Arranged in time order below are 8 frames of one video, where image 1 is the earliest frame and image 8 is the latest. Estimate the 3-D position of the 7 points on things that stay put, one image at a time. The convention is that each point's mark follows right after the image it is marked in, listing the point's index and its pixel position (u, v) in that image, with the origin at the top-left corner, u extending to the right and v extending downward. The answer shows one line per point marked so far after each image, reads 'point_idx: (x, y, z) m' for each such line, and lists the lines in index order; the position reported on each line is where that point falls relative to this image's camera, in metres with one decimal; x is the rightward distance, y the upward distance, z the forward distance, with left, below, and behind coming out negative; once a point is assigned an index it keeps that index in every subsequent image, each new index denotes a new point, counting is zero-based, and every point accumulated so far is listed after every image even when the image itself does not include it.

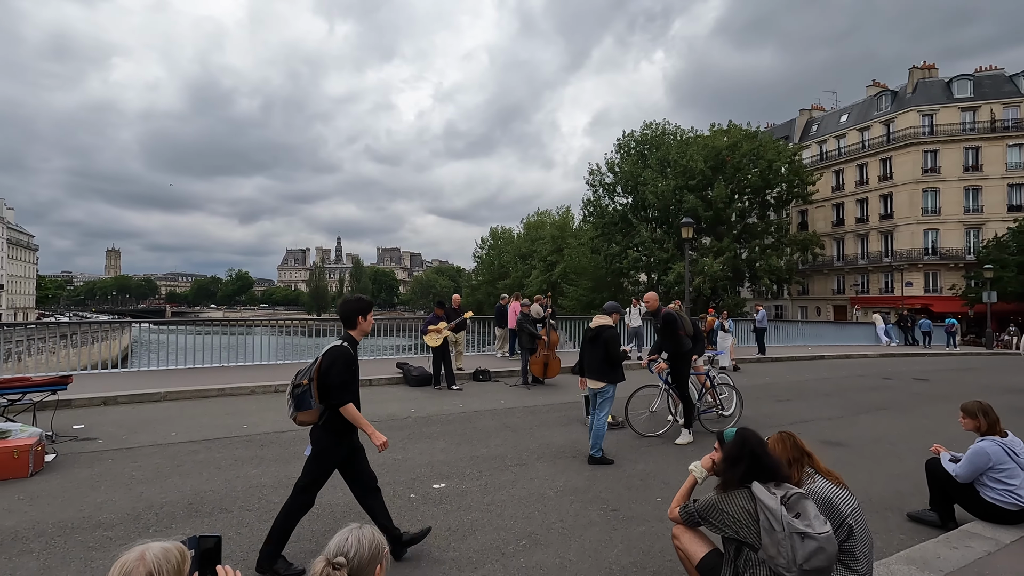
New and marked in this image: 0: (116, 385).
0: (-7.2, -1.8, +10.2) m
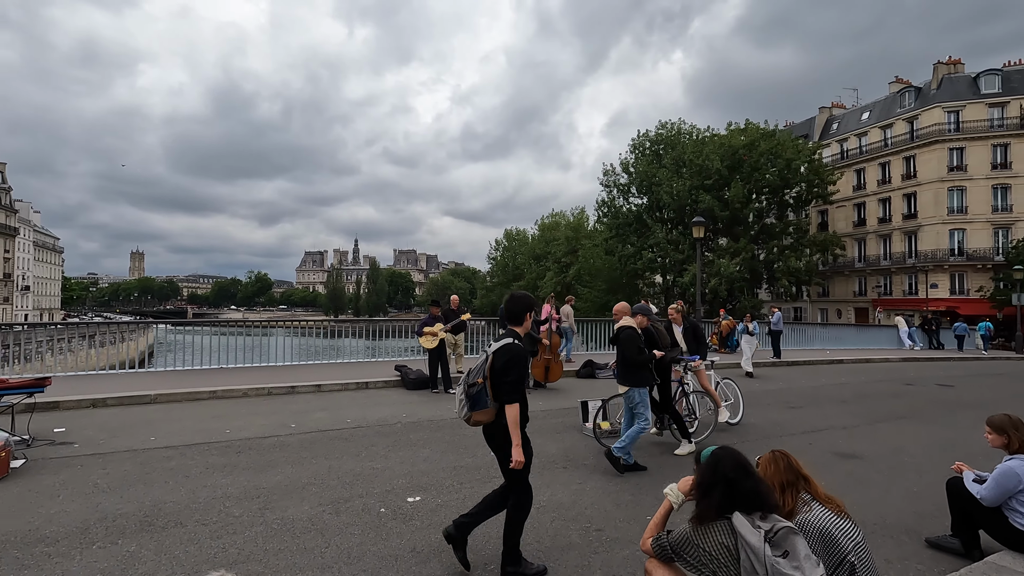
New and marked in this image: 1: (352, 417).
0: (-7.2, -1.8, +10.1) m
1: (-2.5, -2.0, +8.6) m
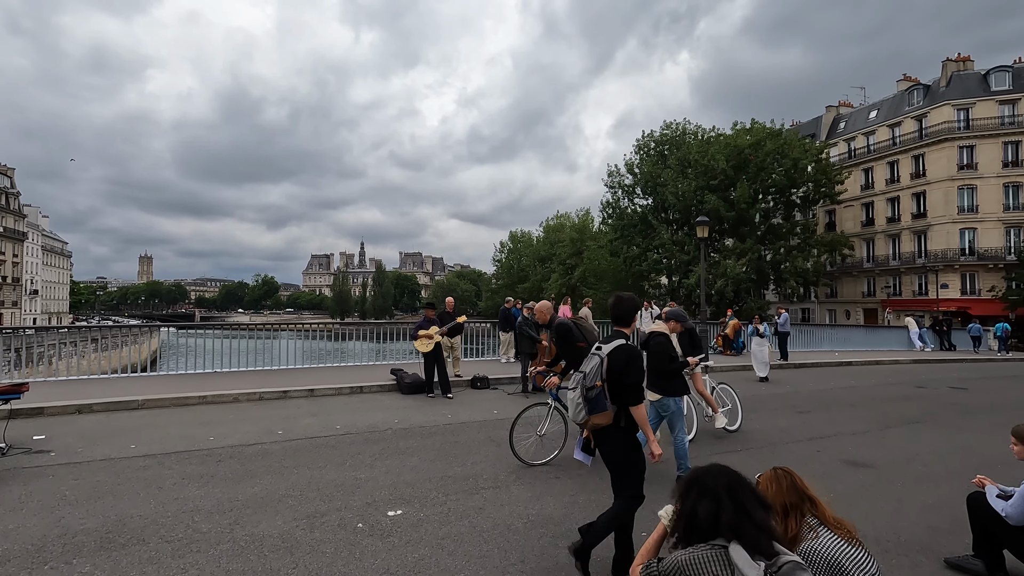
0: (-7.3, -1.8, +9.8) m
1: (-2.5, -2.0, +8.4) m
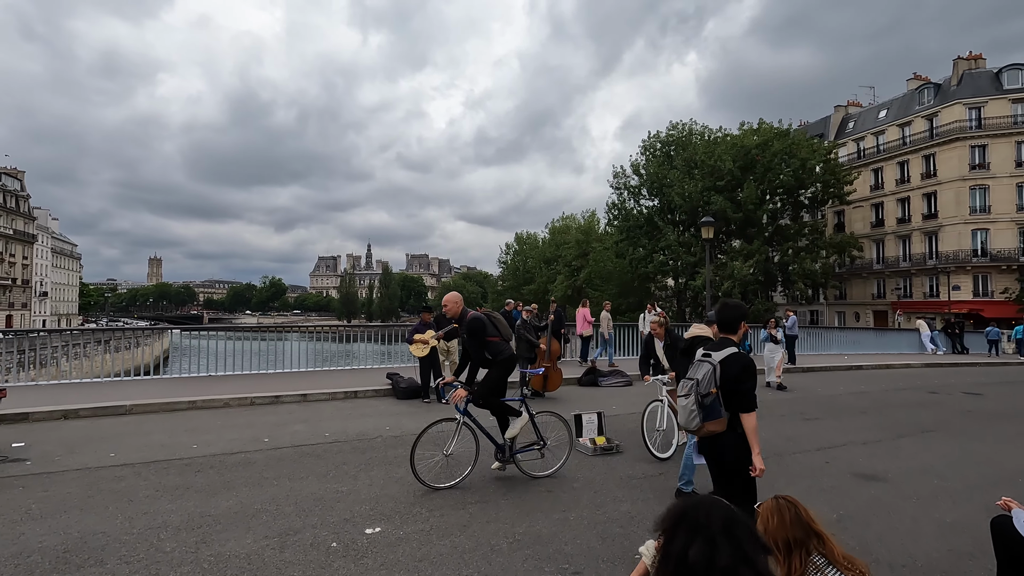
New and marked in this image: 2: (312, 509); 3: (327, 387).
0: (-7.3, -1.9, +9.6) m
1: (-2.6, -2.0, +8.1) m
2: (-1.7, -1.9, +4.9) m
3: (-3.6, -1.9, +11.1) m
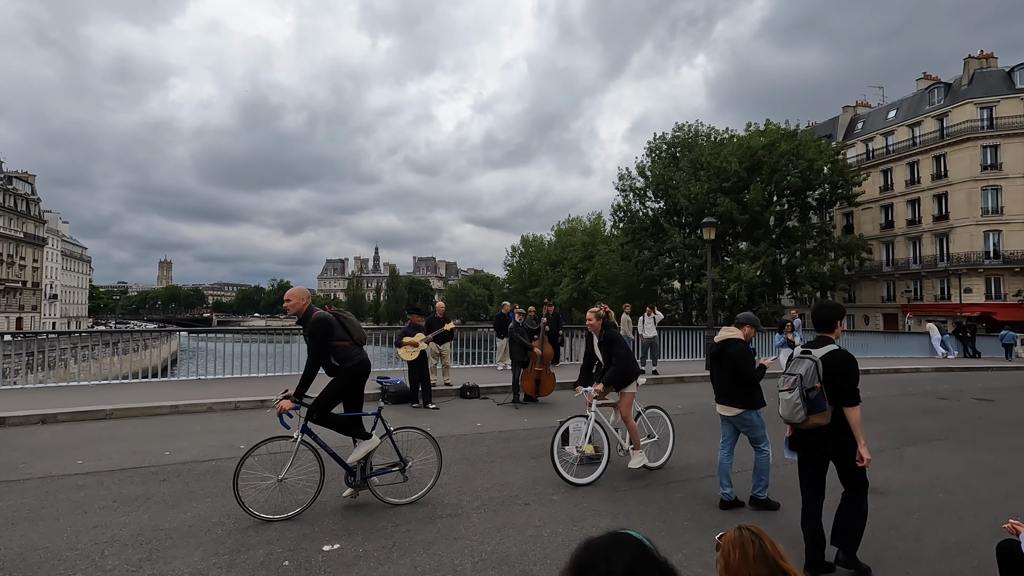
0: (-7.5, -1.9, +9.4) m
1: (-2.8, -2.1, +7.9) m
2: (-2.0, -1.9, +4.6) m
3: (-3.8, -2.0, +10.9) m
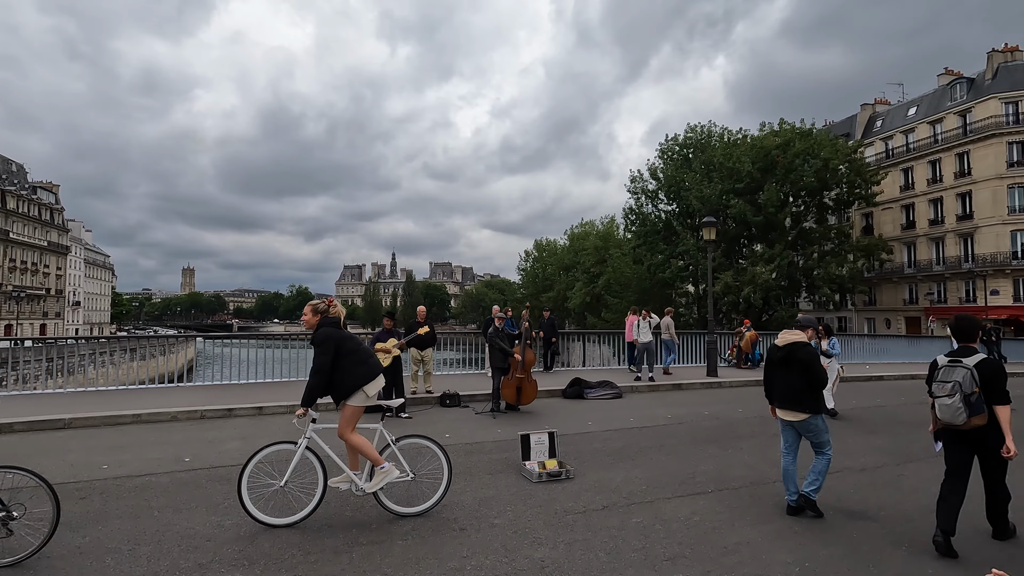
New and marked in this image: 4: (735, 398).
0: (-7.9, -2.0, +9.2) m
1: (-3.2, -2.1, +7.4) m
2: (-2.5, -1.9, +4.2) m
3: (-4.1, -2.0, +10.4) m
4: (+4.6, -2.3, +11.7) m
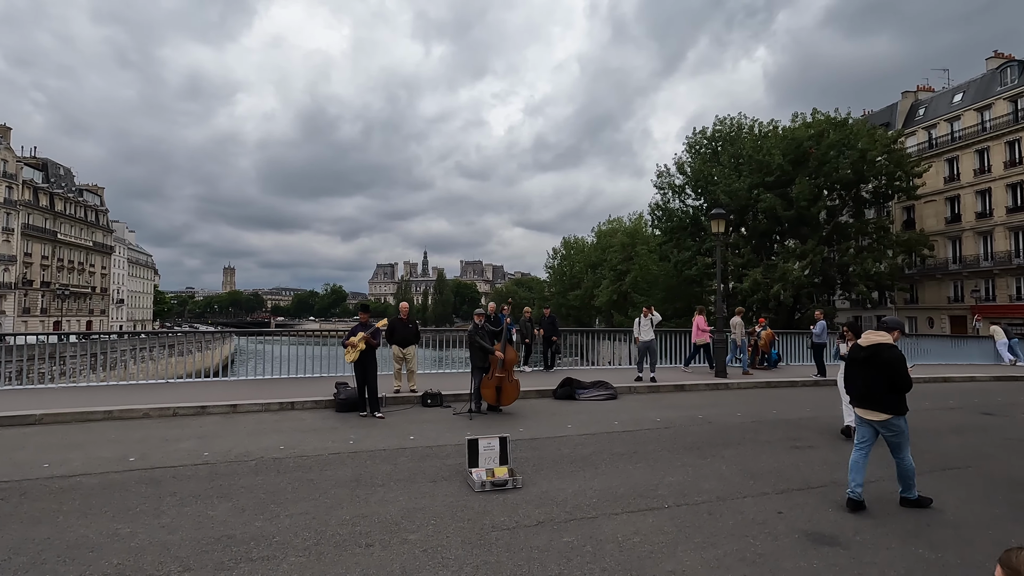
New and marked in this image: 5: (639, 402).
0: (-8.2, -1.9, +9.1) m
1: (-3.7, -2.0, +7.1) m
2: (-3.2, -1.9, +3.8) m
3: (-4.4, -2.0, +10.2) m
4: (+4.4, -2.2, +10.9) m
5: (+2.4, -2.2, +10.7) m
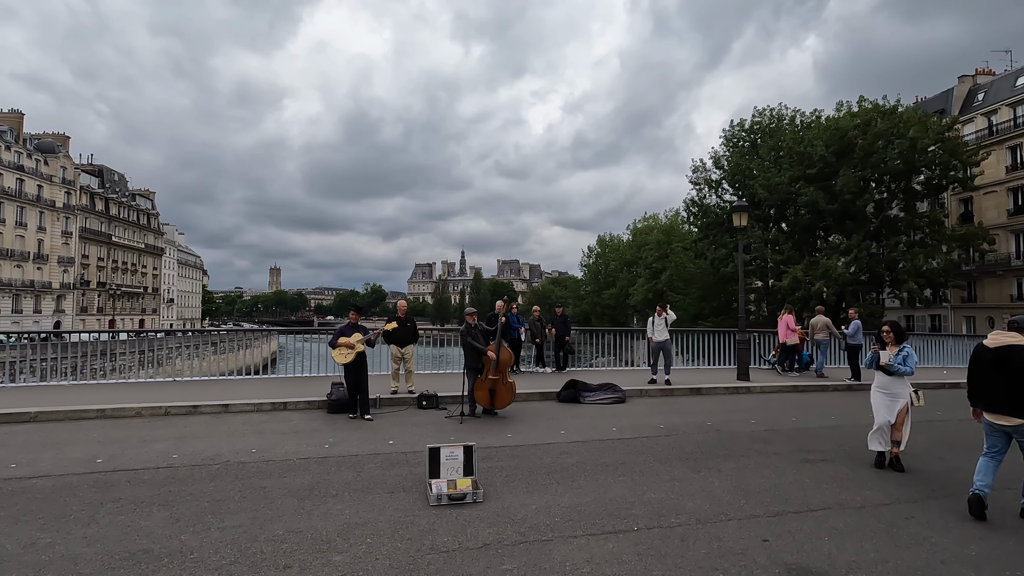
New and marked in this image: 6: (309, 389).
0: (-8.3, -1.9, +9.2) m
1: (-3.9, -2.0, +6.9) m
2: (-3.6, -1.8, +3.6) m
3: (-4.4, -1.9, +10.0) m
4: (+4.4, -2.1, +10.2) m
5: (+2.4, -2.1, +10.0) m
6: (-3.7, -1.9, +10.6) m
